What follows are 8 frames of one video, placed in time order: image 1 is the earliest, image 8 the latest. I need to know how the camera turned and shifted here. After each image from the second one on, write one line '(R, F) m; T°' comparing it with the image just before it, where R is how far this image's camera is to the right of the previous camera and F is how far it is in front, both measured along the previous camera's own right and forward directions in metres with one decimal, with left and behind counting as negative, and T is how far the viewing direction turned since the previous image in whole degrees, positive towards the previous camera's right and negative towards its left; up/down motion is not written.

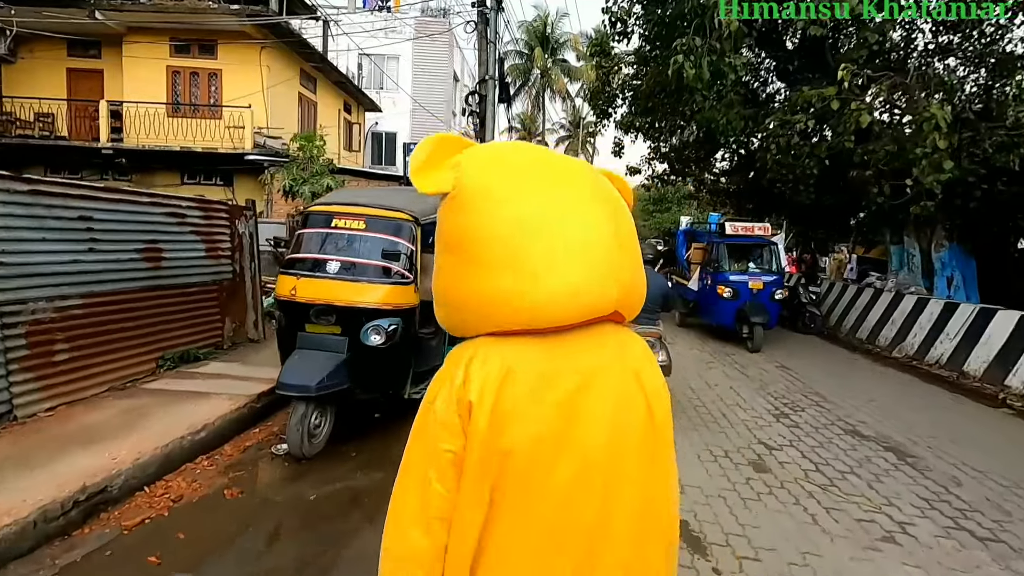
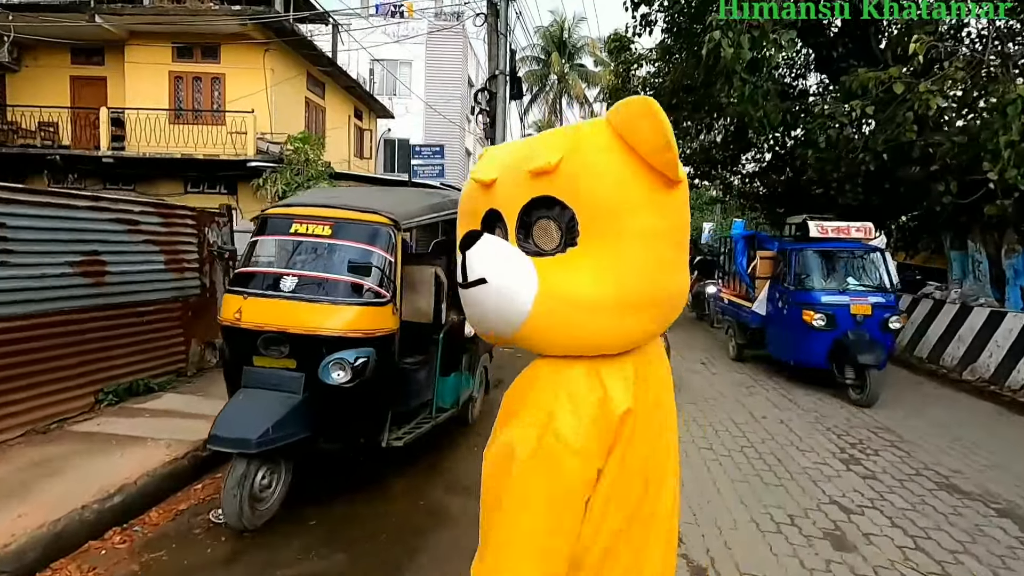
(+0.1, +1.2) m; -2°
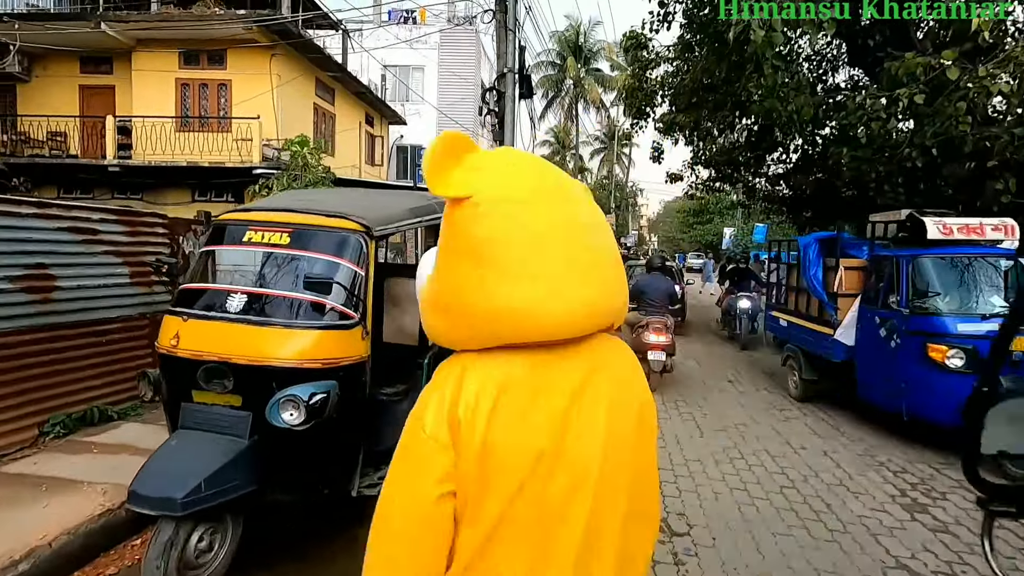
(+0.2, +0.8) m; -2°
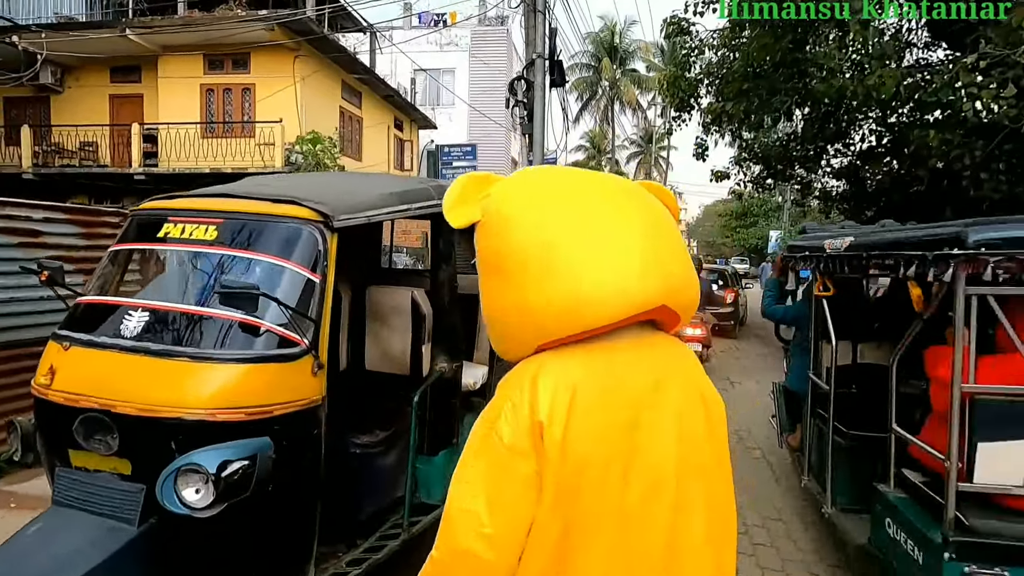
(+0.1, +1.2) m; -4°
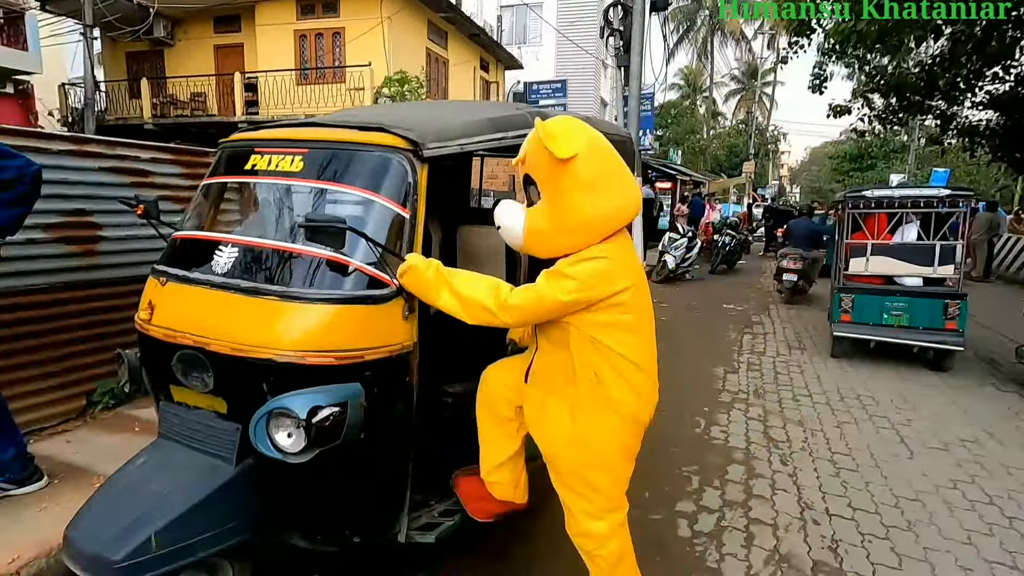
(-0.1, +0.3) m; -9°
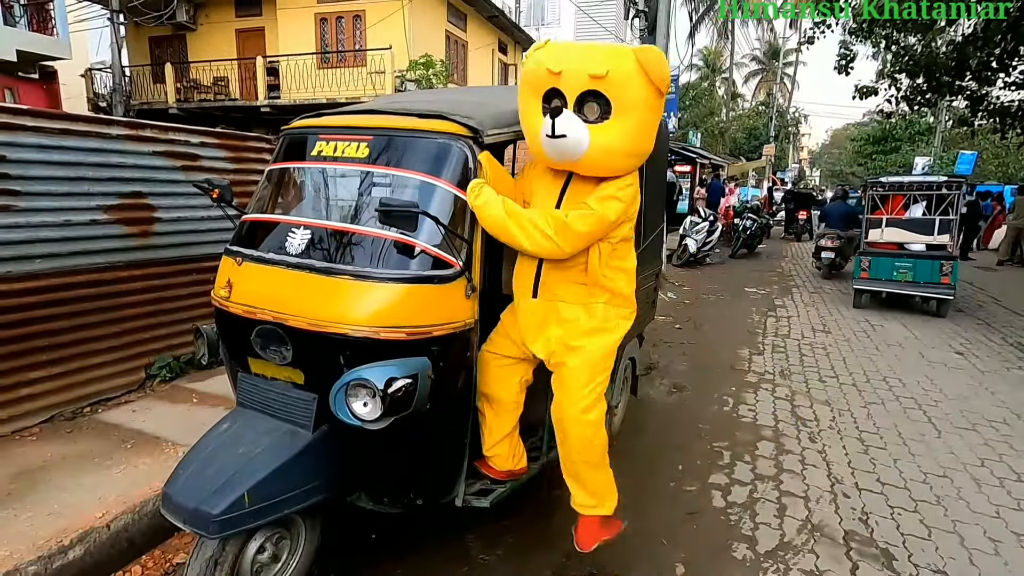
(-0.2, -0.1) m; -1°
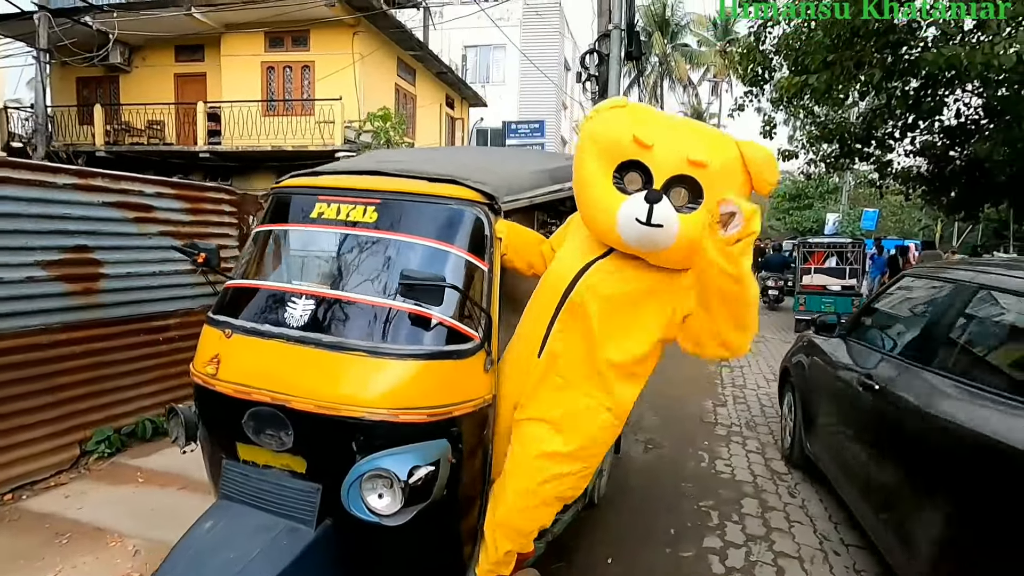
(-0.4, +0.1) m; +6°
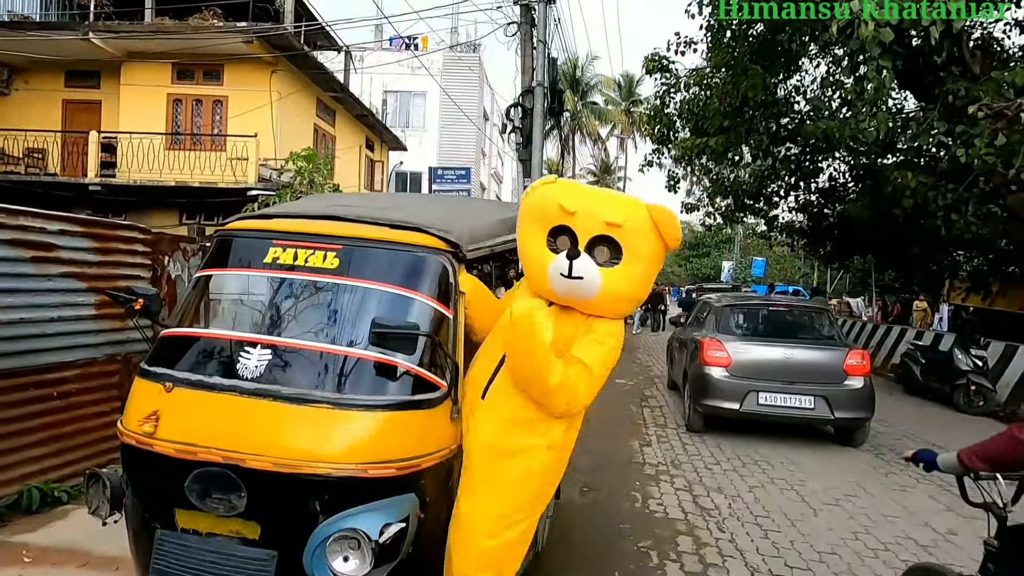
(-0.2, 0.0) m; +9°
